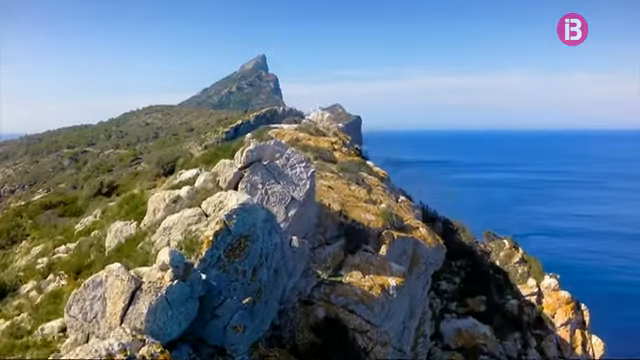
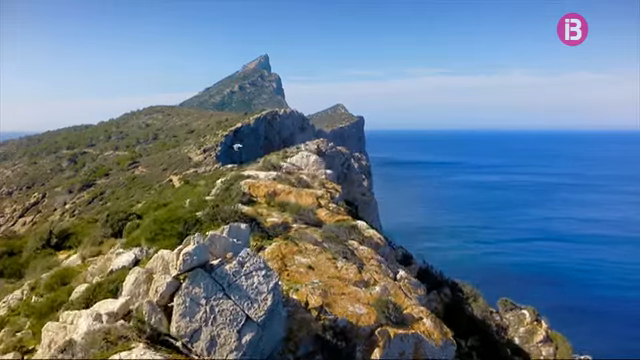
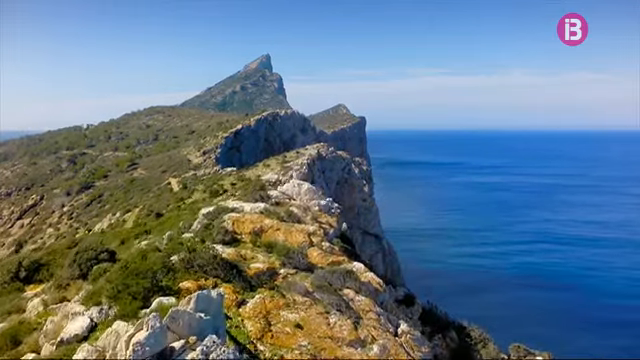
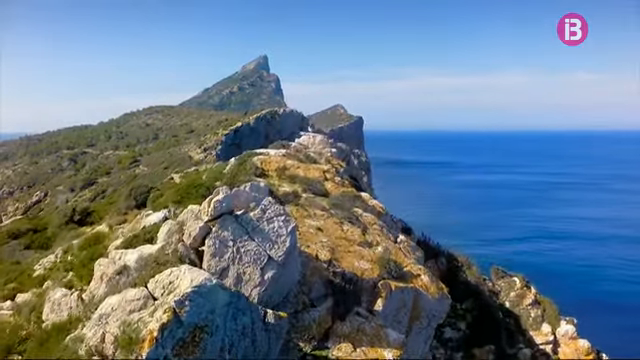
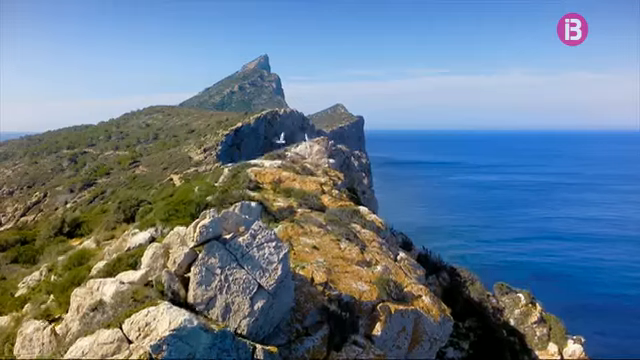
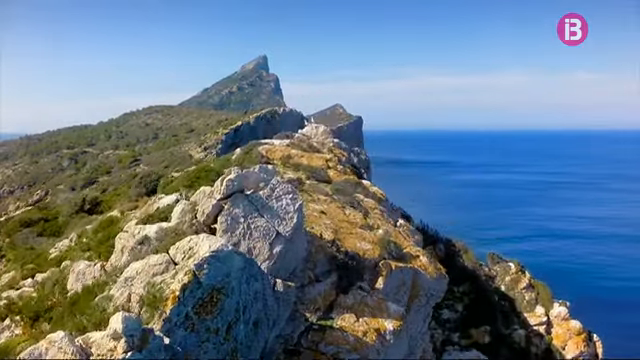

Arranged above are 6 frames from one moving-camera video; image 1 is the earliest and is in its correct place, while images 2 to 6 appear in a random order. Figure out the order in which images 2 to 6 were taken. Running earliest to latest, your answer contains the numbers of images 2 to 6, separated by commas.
6, 4, 5, 2, 3
